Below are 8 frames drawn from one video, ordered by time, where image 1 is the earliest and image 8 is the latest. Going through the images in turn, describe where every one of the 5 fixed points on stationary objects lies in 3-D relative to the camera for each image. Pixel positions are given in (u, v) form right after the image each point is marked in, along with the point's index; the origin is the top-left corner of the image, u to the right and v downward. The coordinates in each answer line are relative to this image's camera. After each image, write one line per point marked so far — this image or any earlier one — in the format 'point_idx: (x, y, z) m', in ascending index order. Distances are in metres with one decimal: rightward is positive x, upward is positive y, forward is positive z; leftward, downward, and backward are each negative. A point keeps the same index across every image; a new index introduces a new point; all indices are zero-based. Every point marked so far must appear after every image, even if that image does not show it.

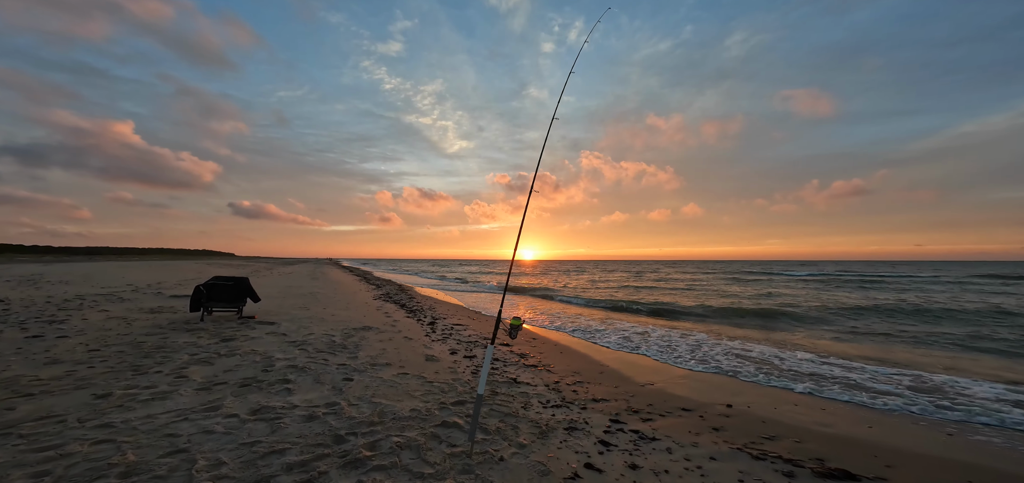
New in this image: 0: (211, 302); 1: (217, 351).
0: (-8.2, -1.7, +10.5) m
1: (-6.0, -2.2, +7.8) m
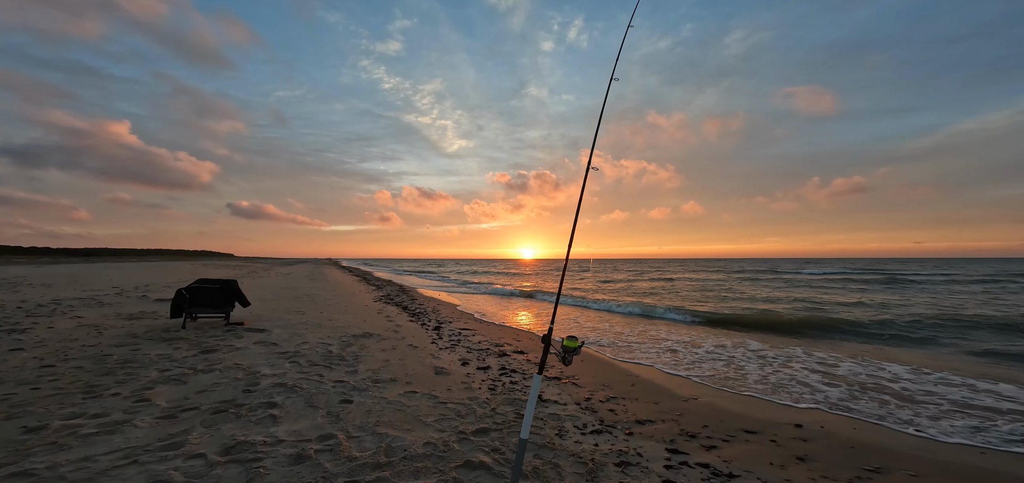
0: (-7.8, -1.6, +9.3) m
1: (-5.6, -2.2, +6.6) m
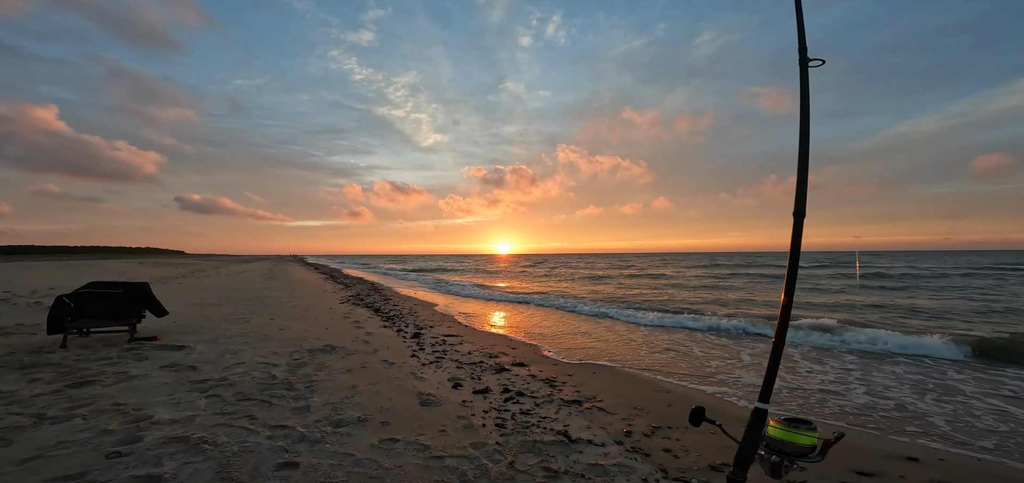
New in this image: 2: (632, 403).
0: (-7.7, -1.4, +6.8) m
1: (-5.3, -1.9, +4.3) m
2: (+2.1, -2.9, +6.7) m
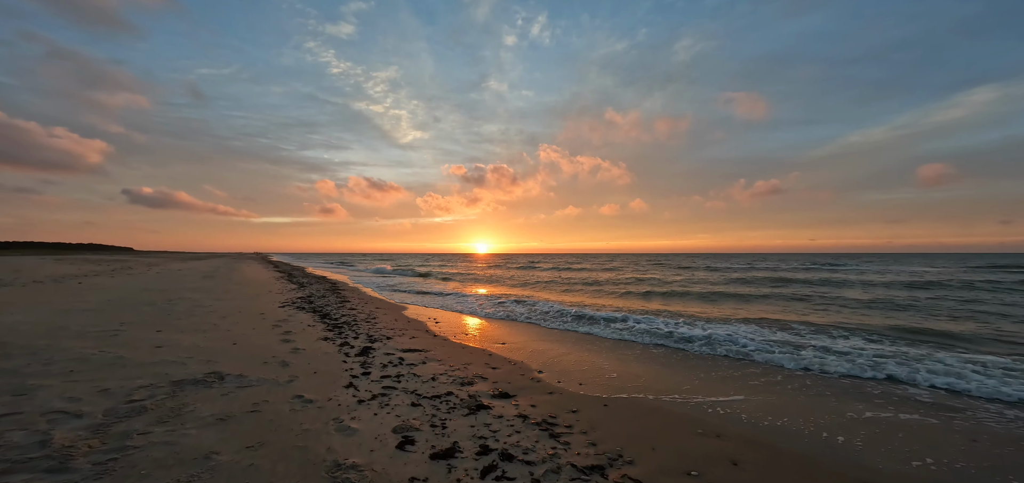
0: (-7.9, -1.0, +3.9) m
1: (-5.3, -1.6, +1.6) m
2: (+1.9, -2.5, +4.3) m
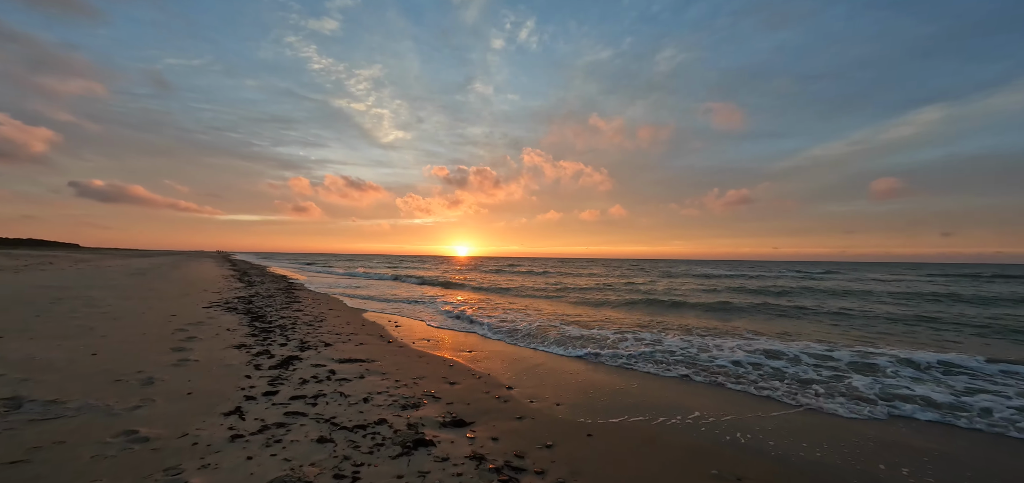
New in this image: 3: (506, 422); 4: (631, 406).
0: (-8.3, -0.6, +2.1) m
1: (-5.6, -1.2, -0.2) m
2: (+1.5, -2.3, +2.9) m
3: (-0.1, -2.2, +4.7) m
4: (+1.8, -2.4, +5.5) m
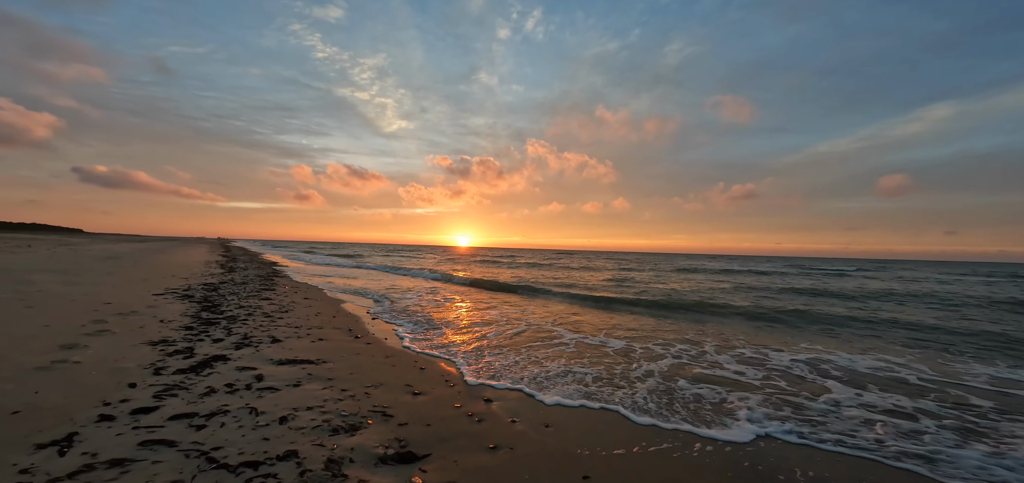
0: (-8.6, -0.2, +0.9) m
1: (-6.0, -0.9, -1.4) m
2: (+1.2, -2.0, +1.6) m
3: (-0.3, -1.9, +3.4) m
4: (+1.5, -2.1, +4.3) m
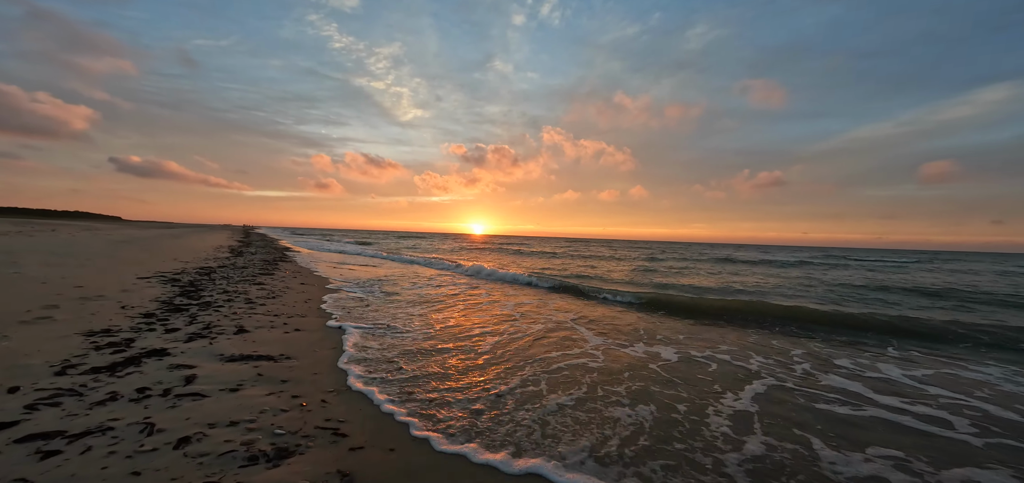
0: (-9.0, 0.0, +1.7) m
1: (-6.5, -0.8, -0.7) m
2: (+0.8, -1.8, +2.1) m
3: (-0.7, -1.7, +3.9) m
4: (+1.2, -1.8, +4.7) m
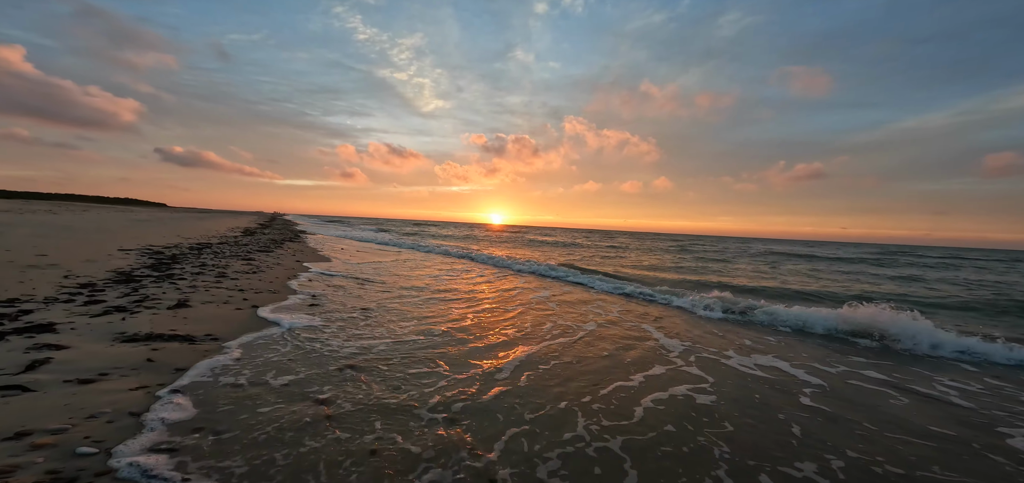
0: (-9.3, +0.4, +2.1) m
1: (-7.0, -0.4, -0.4) m
2: (+0.4, -1.6, +2.0) m
3: (-0.9, -1.4, +3.9) m
4: (+1.0, -1.5, +4.6) m
